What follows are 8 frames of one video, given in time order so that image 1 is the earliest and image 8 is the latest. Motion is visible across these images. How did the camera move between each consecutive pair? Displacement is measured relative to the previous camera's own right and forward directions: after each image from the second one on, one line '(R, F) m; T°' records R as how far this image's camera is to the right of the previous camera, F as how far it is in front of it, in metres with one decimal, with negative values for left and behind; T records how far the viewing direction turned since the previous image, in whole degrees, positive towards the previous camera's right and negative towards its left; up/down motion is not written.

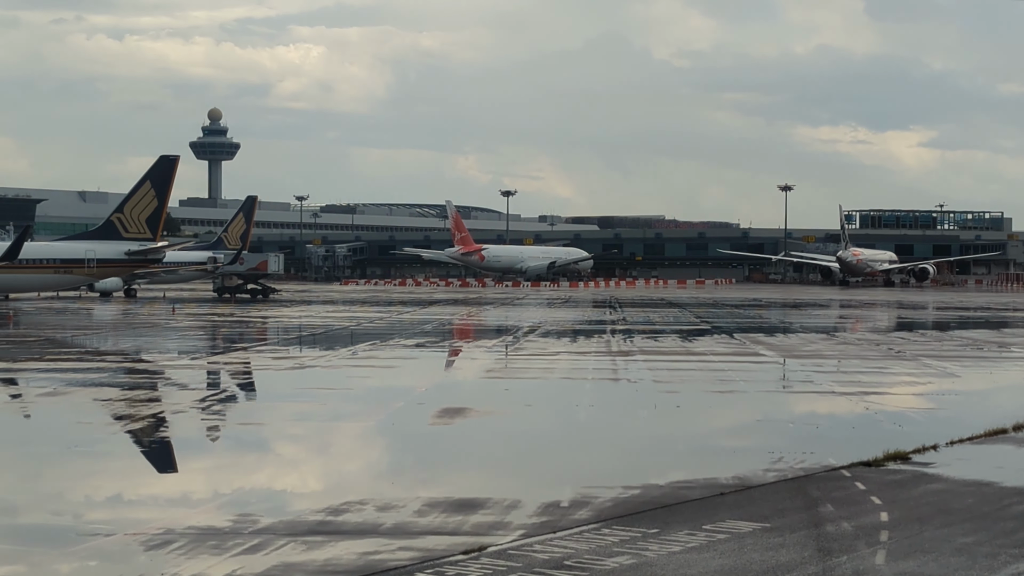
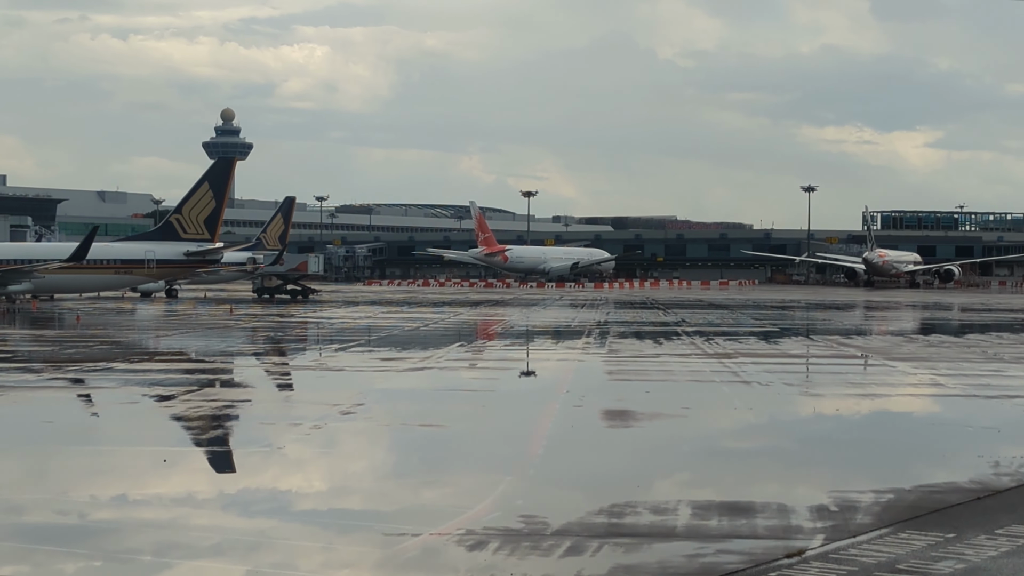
(-1.0, -0.1) m; 0°
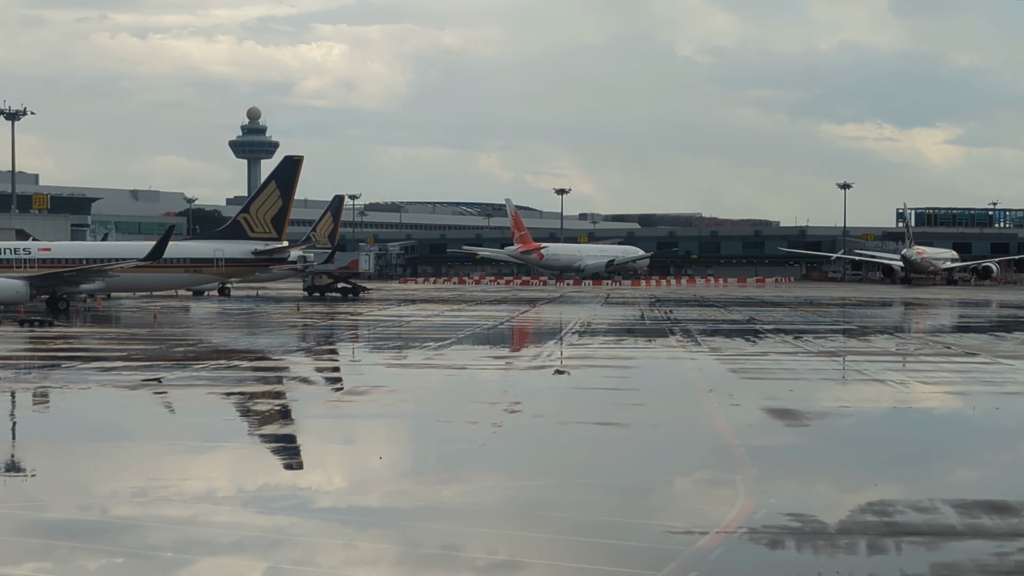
(-0.9, 0.0) m; 0°
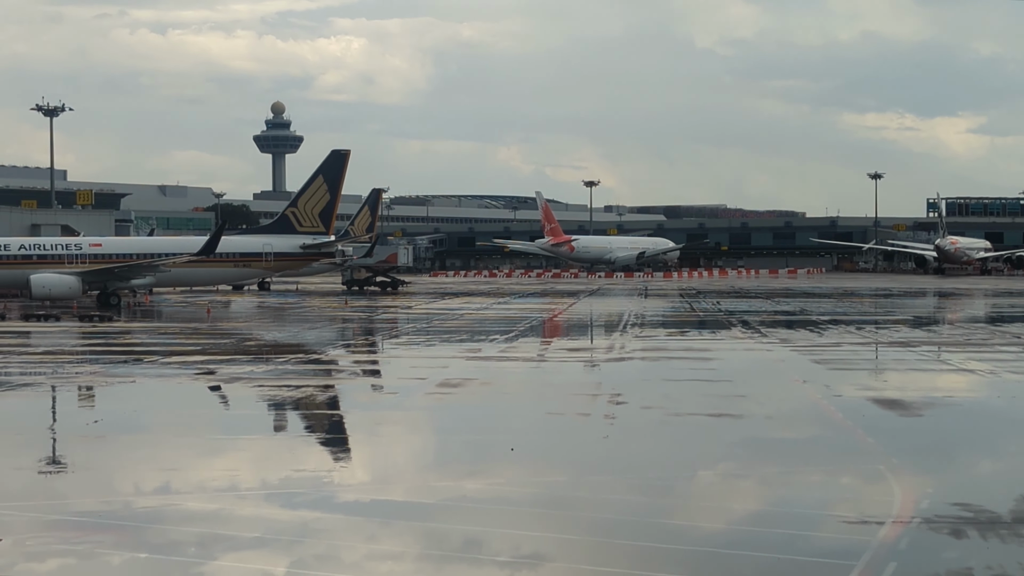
(-0.5, 0.0) m; -1°
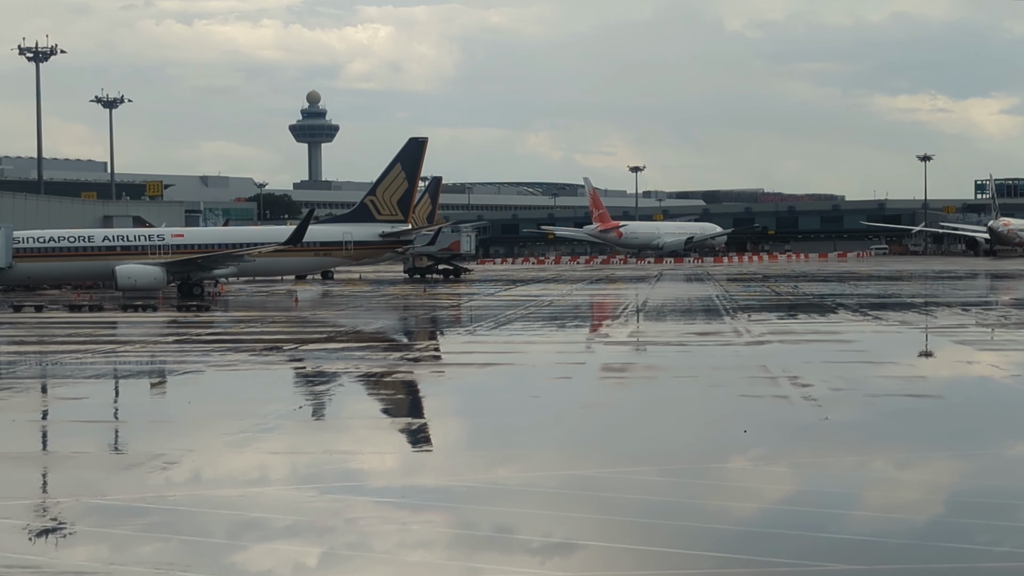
(-0.9, 0.0) m; -1°
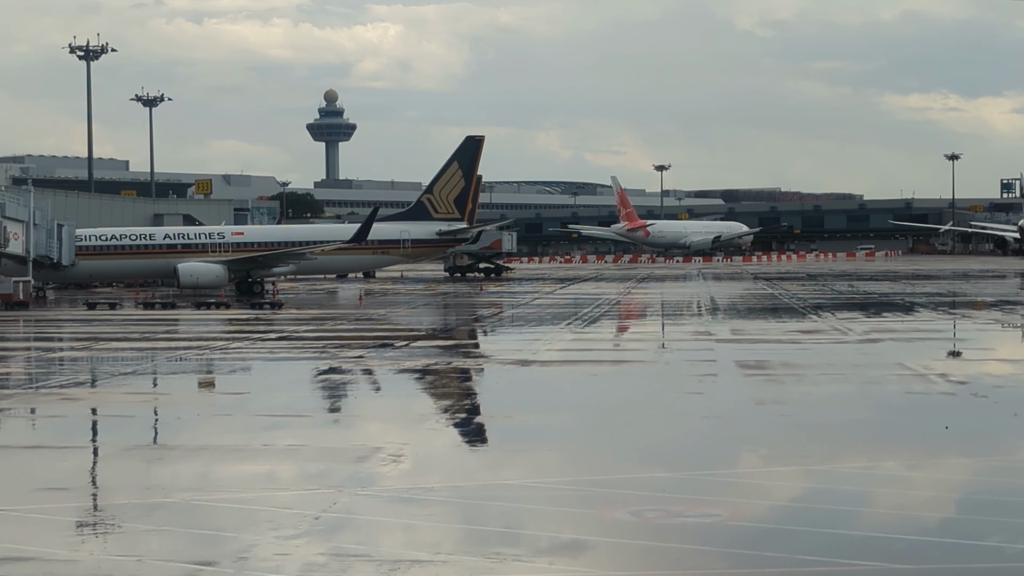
(-0.9, 0.0) m; 0°
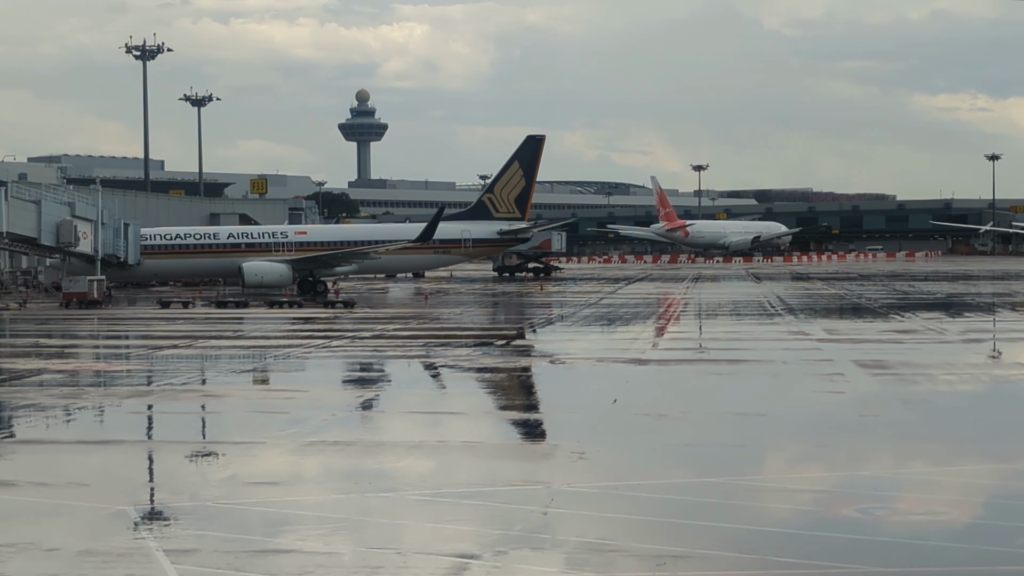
(-0.7, 0.0) m; -1°
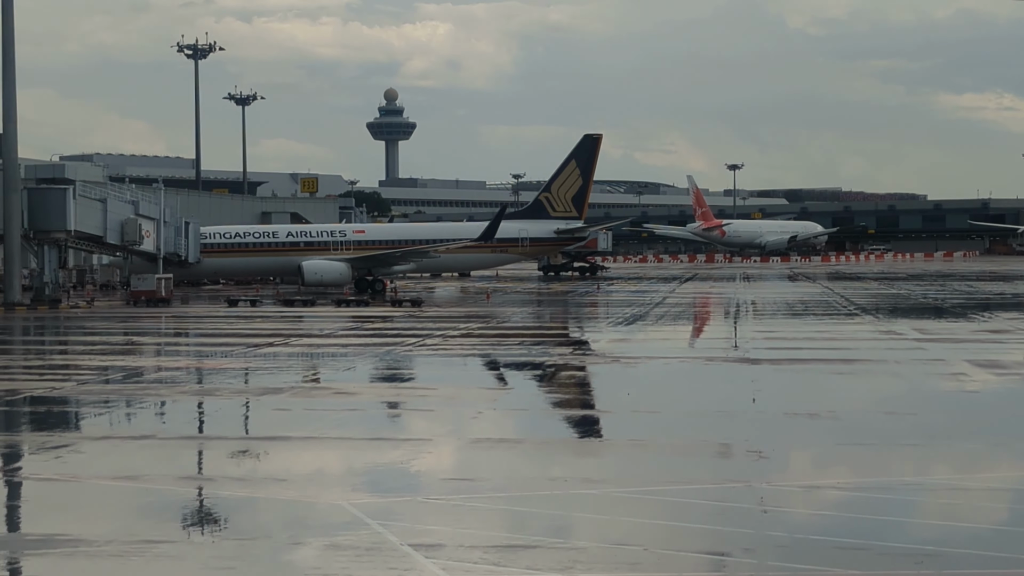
(-0.6, 0.0) m; -1°
